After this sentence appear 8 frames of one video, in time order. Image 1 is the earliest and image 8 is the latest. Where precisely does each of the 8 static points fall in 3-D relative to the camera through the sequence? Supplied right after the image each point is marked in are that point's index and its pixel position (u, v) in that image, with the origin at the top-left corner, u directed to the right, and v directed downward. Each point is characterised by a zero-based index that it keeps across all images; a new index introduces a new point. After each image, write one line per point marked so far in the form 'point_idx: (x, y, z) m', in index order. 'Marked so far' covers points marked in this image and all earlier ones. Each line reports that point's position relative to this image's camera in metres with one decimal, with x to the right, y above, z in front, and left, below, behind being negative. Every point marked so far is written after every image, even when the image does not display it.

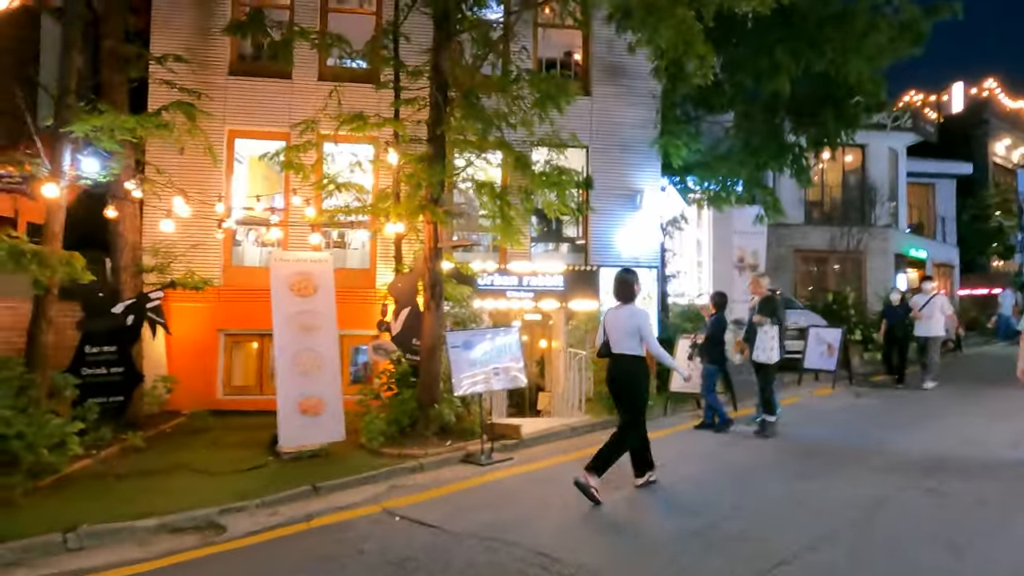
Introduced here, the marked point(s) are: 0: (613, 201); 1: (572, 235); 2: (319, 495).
0: (+1.9, +1.6, +12.3) m
1: (+1.2, +1.0, +12.6) m
2: (-2.1, -2.2, +7.2) m
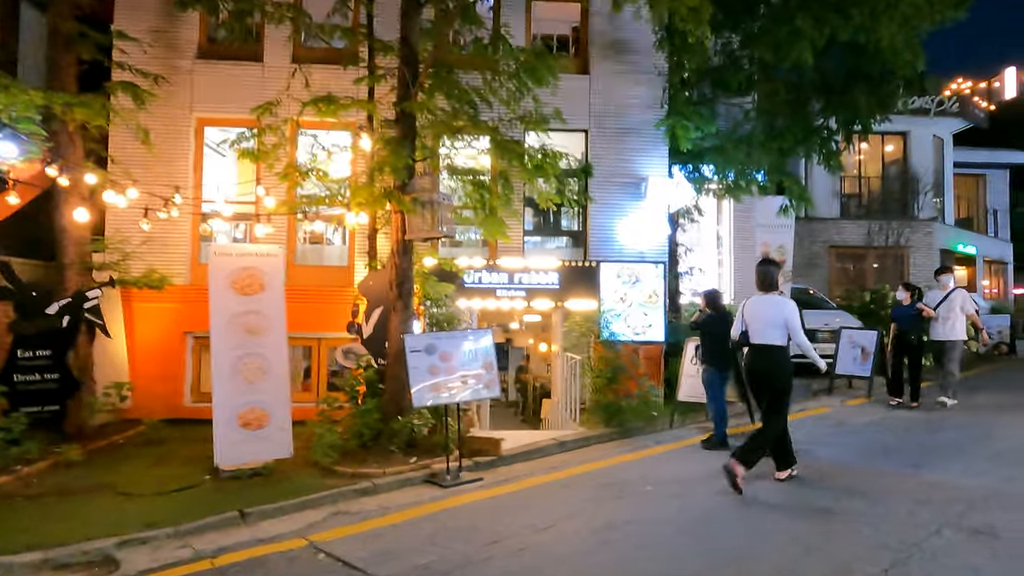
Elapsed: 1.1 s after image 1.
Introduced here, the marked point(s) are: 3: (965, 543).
0: (+1.7, +1.7, +11.2) m
1: (+1.0, +1.0, +11.5) m
2: (-2.5, -2.2, +6.2) m
3: (+3.5, -2.0, +5.2) m
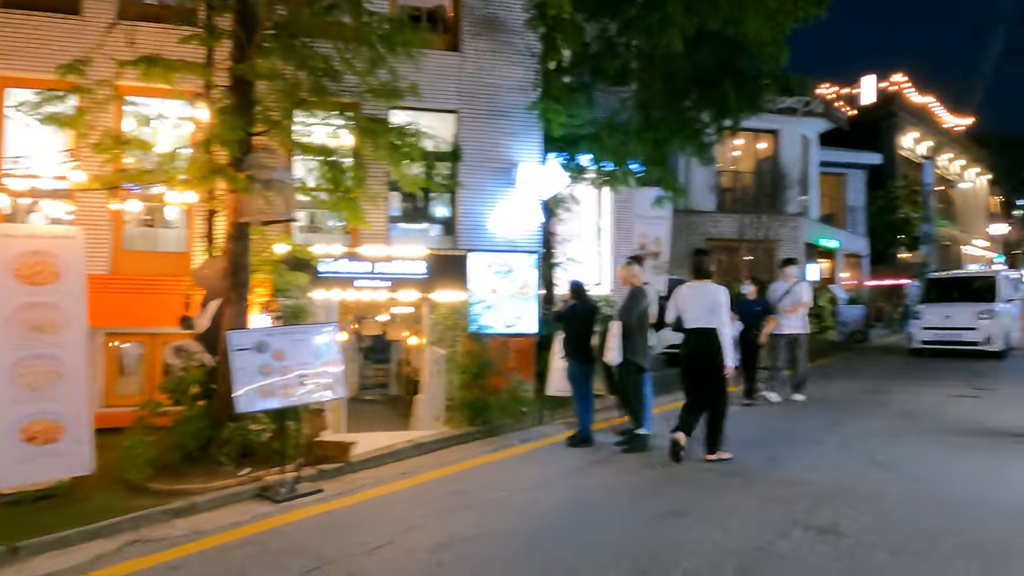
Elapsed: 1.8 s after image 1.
0: (-0.4, +1.8, +10.6) m
1: (-1.1, +1.2, +10.8) m
2: (-3.9, -2.1, +5.2) m
3: (+2.3, -1.9, +5.1) m
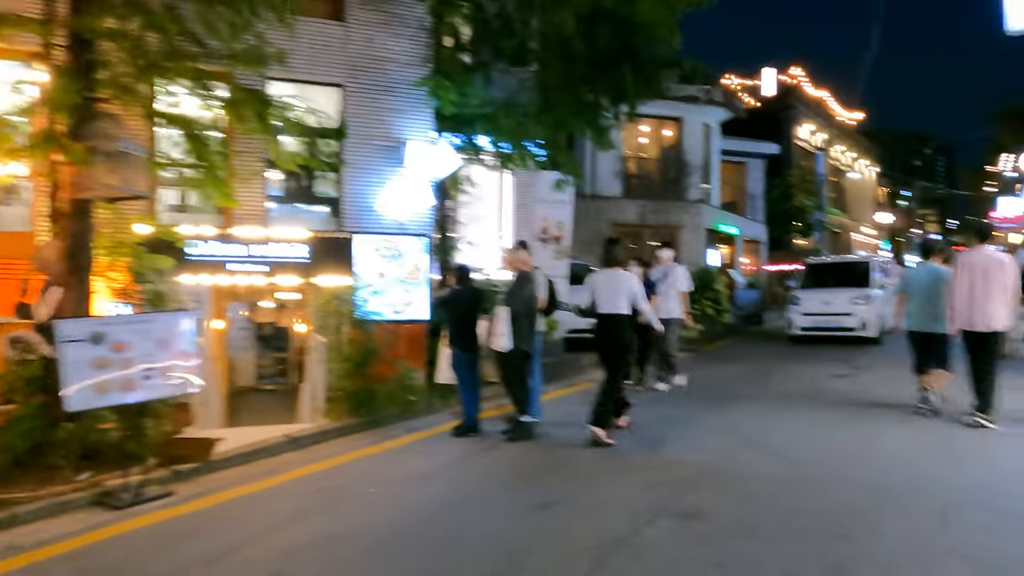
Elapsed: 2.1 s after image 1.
0: (-2.1, +2.0, +10.1) m
1: (-2.8, +1.4, +10.2) m
2: (-4.9, -2.0, +4.4) m
3: (+1.2, -1.8, +5.0) m
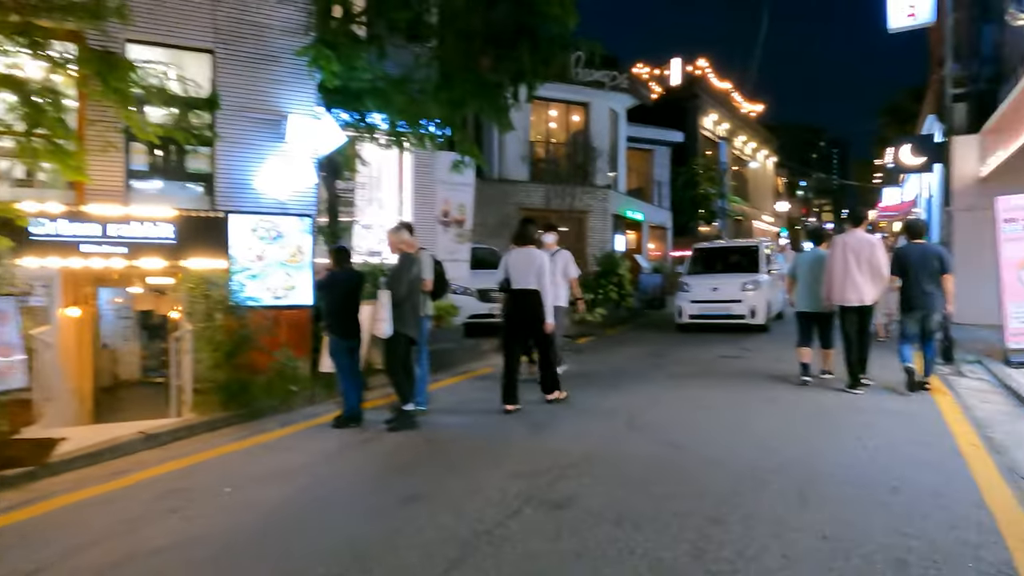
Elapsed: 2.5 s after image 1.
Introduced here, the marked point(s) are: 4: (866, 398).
0: (-3.7, +2.3, +9.4) m
1: (-4.5, +1.7, +9.4) m
2: (-5.7, -1.9, +3.4) m
3: (+0.2, -1.7, +4.8) m
4: (+4.5, -1.4, +8.6) m
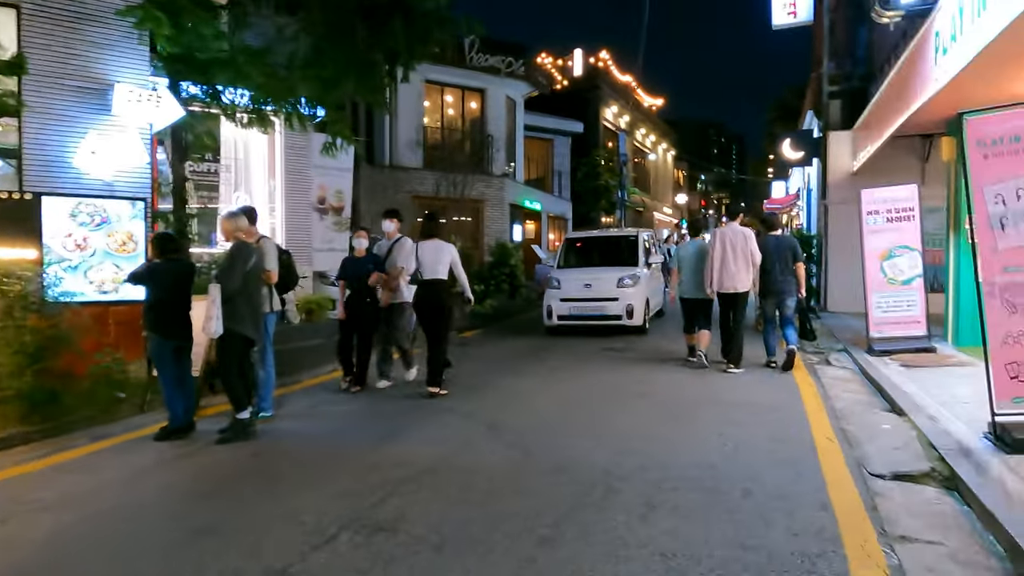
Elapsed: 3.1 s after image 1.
0: (-5.5, +2.4, +8.2) m
1: (-6.2, +1.8, +8.1) m
2: (-6.7, -1.9, +2.1) m
3: (-1.0, -1.6, +4.2) m
4: (+2.8, -1.3, +8.5) m
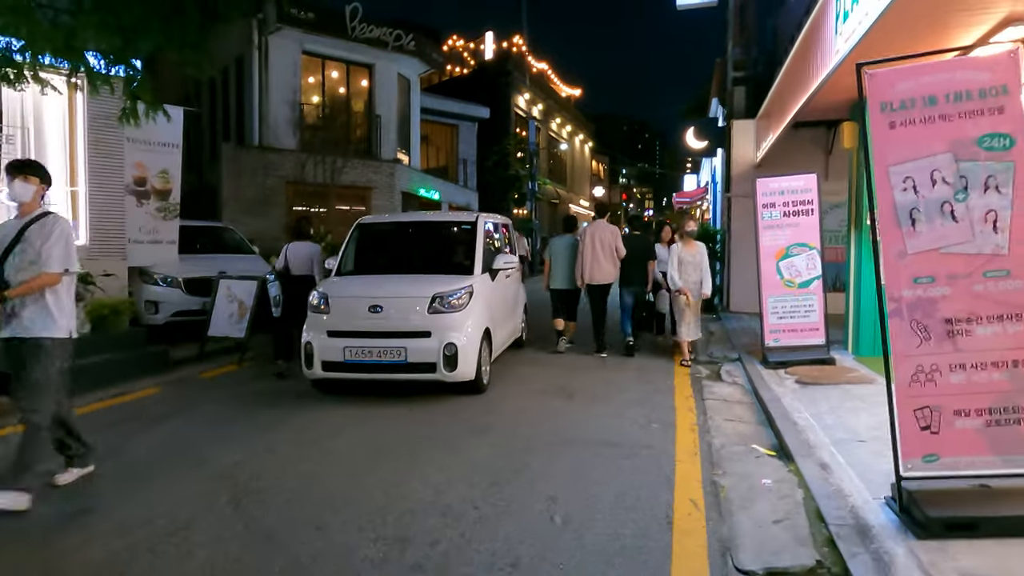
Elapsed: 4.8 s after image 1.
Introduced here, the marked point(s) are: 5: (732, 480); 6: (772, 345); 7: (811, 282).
0: (-7.3, +2.3, +5.6) m
1: (-8.1, +1.7, +5.5) m
2: (-7.9, -2.0, -0.5) m
3: (-2.4, -1.7, +2.2) m
4: (+0.9, -1.4, +6.9) m
5: (+1.7, -1.5, +5.2) m
6: (+3.7, -0.8, +9.5) m
7: (+4.3, +0.1, +9.5) m
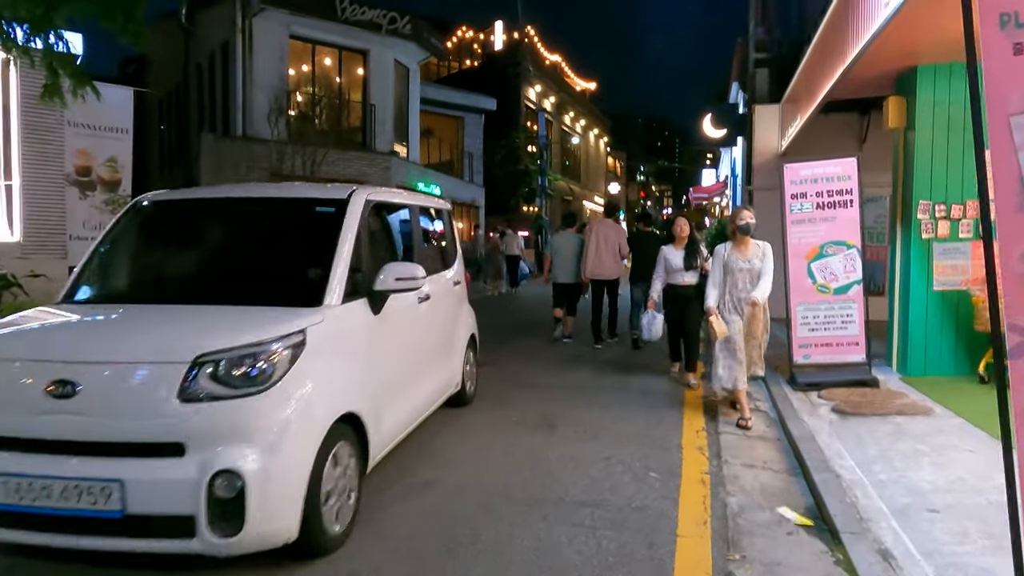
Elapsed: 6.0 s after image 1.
0: (-7.7, +2.2, +4.4) m
1: (-8.4, +1.6, +4.3) m
2: (-8.4, -2.1, -1.7) m
3: (-2.9, -1.8, +0.8) m
4: (+0.6, -1.4, +5.4) m
5: (+1.3, -1.6, +3.7) m
6: (+3.5, -0.9, +8.0) m
7: (+4.0, 0.0, +7.9) m
